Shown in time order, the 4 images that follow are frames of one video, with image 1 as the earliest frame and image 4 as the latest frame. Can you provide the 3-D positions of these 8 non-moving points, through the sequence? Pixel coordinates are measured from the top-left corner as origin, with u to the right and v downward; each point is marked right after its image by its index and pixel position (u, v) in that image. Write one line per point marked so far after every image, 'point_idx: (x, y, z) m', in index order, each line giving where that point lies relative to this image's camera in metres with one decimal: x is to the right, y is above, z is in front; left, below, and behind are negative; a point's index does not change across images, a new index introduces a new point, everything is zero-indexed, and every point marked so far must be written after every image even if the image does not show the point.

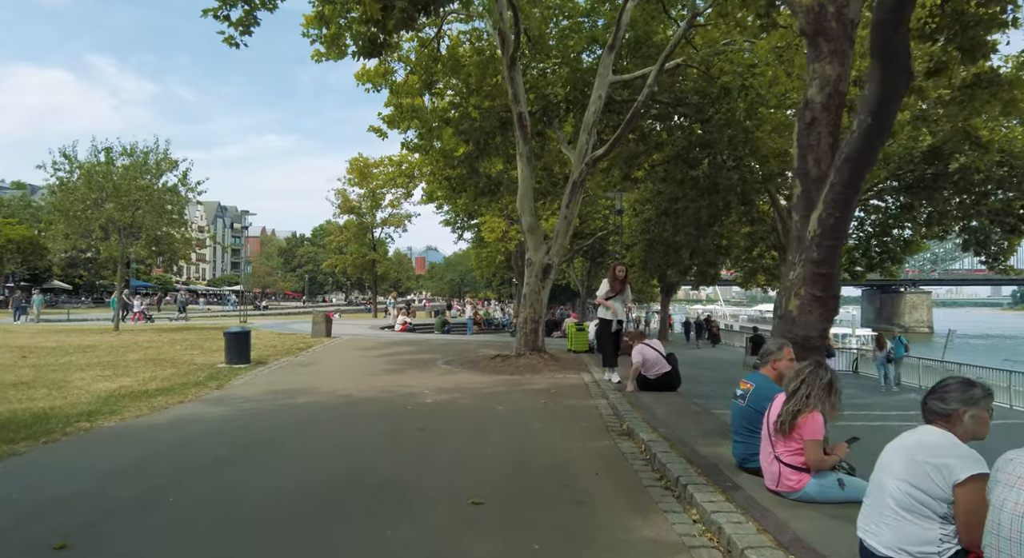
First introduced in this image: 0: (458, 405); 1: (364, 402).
0: (-0.7, -1.6, +8.0) m
1: (-2.0, -1.7, +8.5) m
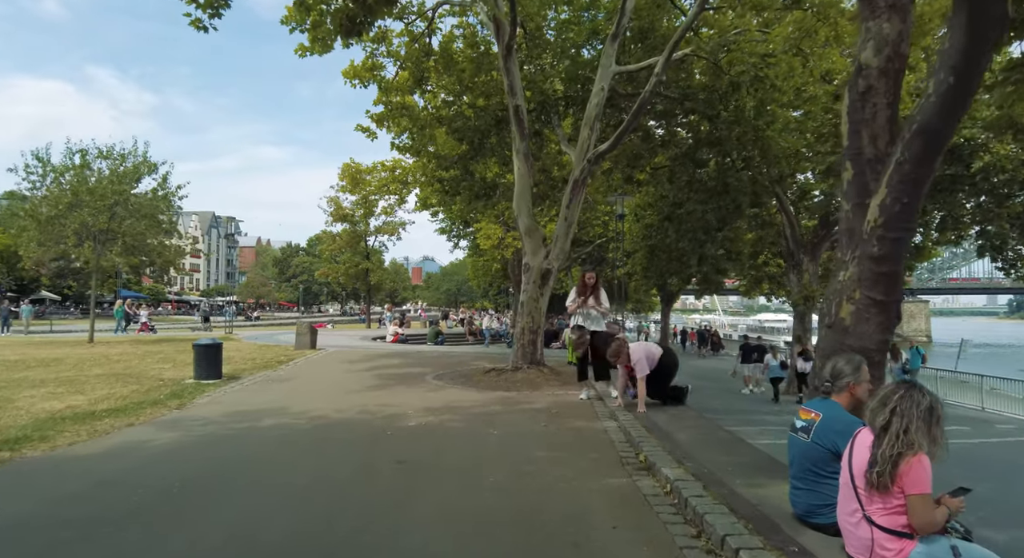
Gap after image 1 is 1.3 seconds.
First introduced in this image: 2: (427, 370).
0: (-0.8, -1.7, +7.0) m
1: (-2.1, -1.8, +7.4) m
2: (-1.7, -1.9, +12.5) m
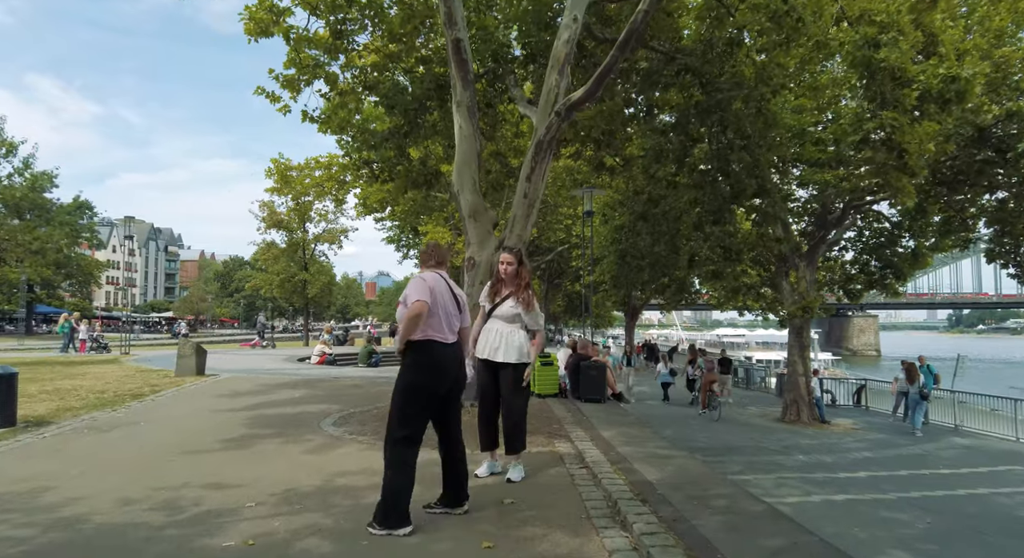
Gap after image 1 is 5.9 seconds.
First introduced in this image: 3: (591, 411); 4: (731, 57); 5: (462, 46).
0: (-1.3, -1.6, +3.5) m
1: (-2.6, -1.6, +3.9) m
2: (-2.6, -1.9, +8.9) m
3: (+1.4, -2.3, +10.9) m
4: (+4.0, +4.1, +11.2) m
5: (-0.7, +3.3, +9.0) m
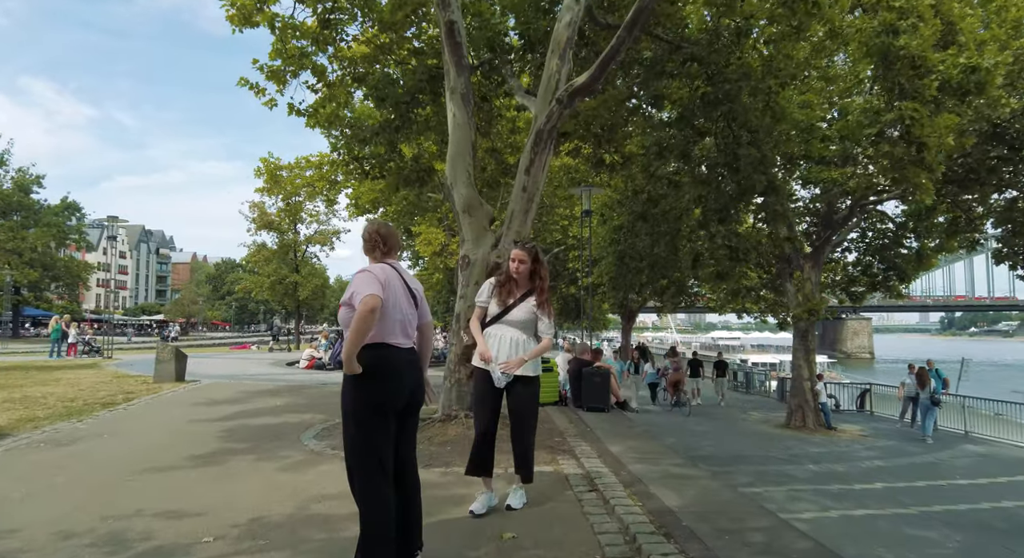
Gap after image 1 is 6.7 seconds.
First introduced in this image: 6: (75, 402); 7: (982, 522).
0: (-1.2, -1.6, +2.9) m
1: (-2.6, -1.6, +3.3) m
2: (-2.6, -1.9, +8.3) m
3: (+1.4, -2.4, +10.3) m
4: (+4.0, +4.0, +10.6) m
5: (-0.8, +3.3, +8.4) m
6: (-7.0, -2.0, +9.9) m
7: (+6.3, -3.3, +8.2) m
